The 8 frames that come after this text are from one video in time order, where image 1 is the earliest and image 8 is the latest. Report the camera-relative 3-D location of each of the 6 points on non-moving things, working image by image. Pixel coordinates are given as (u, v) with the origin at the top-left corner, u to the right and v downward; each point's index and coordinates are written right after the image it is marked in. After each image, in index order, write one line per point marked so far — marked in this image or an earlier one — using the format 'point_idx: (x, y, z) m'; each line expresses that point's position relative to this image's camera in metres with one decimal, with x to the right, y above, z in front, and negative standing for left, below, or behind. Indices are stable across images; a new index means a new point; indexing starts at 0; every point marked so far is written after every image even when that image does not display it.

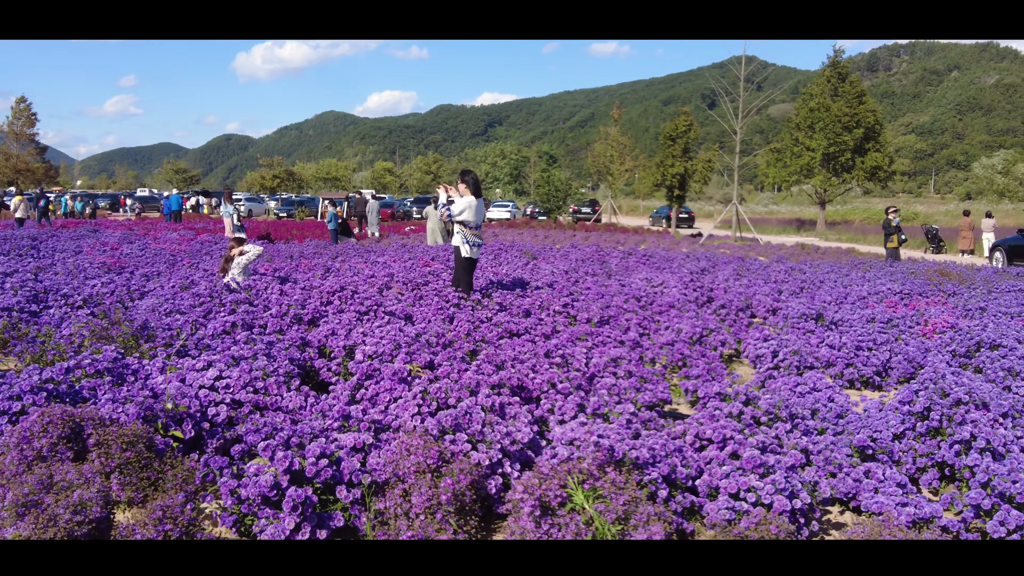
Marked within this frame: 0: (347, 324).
0: (-0.9, -0.2, +5.9) m
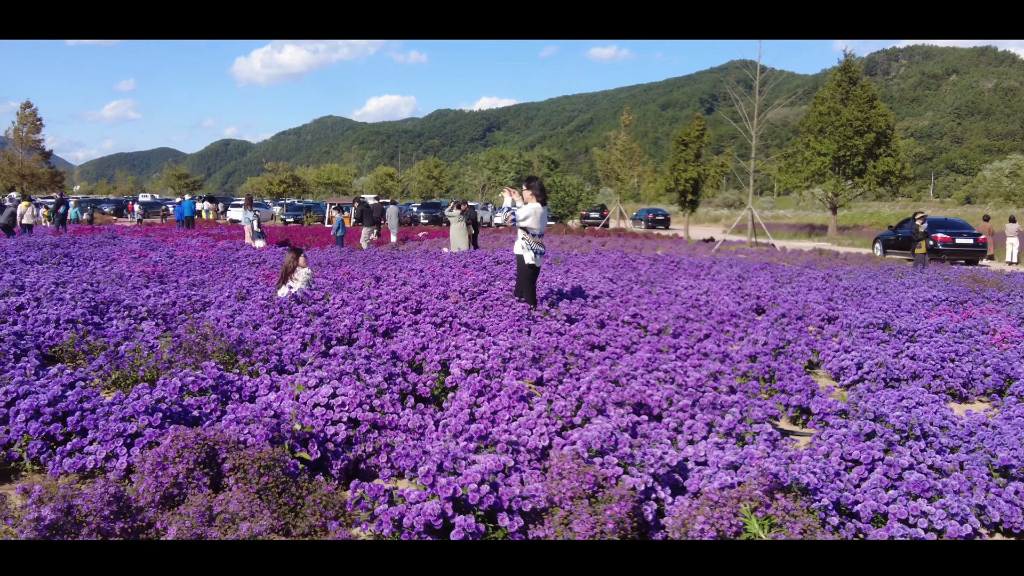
0: (-0.4, -0.3, +5.7) m
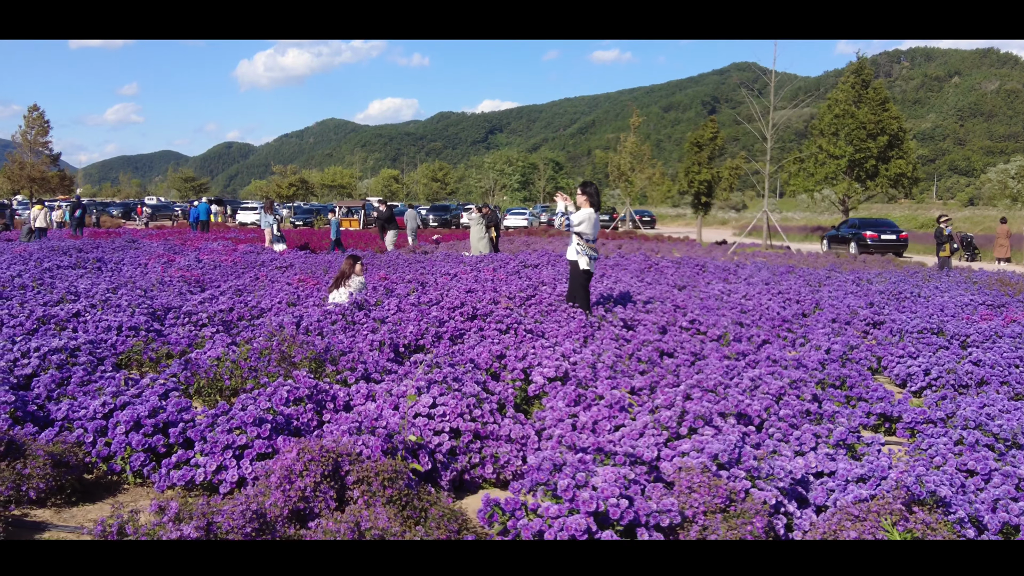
0: (0.0, -0.3, +5.7) m
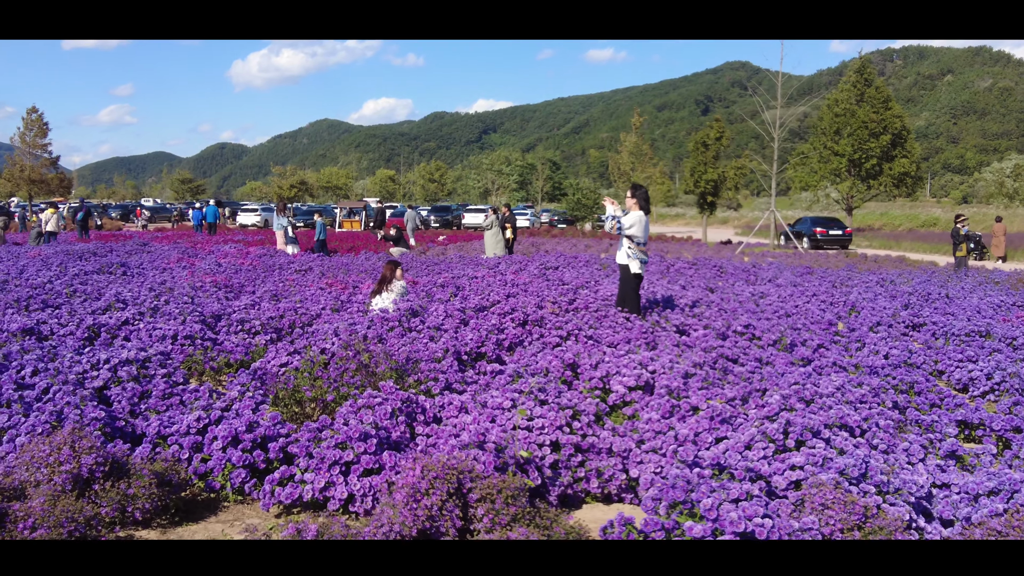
0: (+0.3, -0.3, +5.6) m
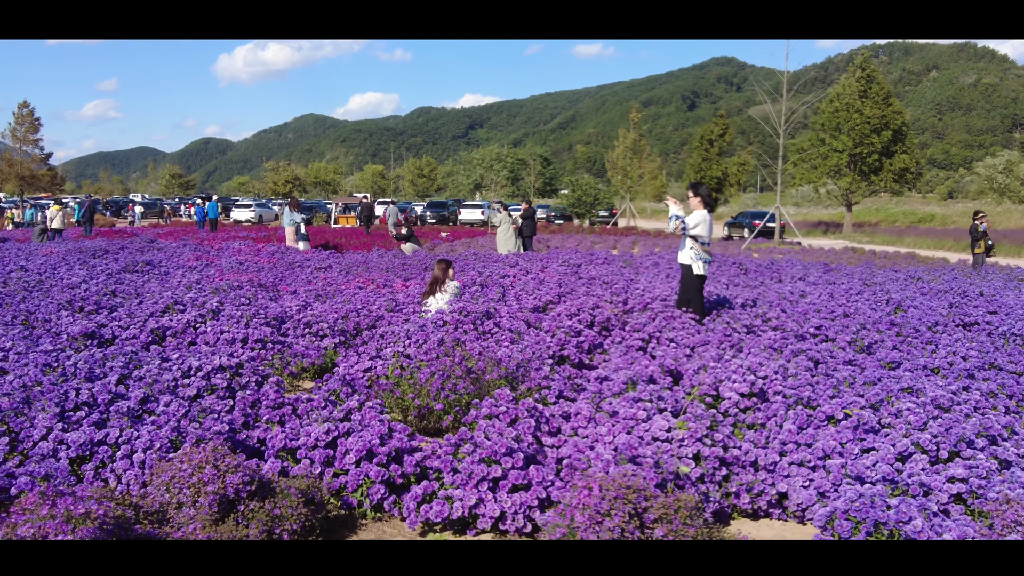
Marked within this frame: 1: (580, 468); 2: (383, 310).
0: (+0.8, -0.4, +5.4) m
1: (+0.2, -0.6, +3.3) m
2: (-1.0, -0.2, +7.6) m
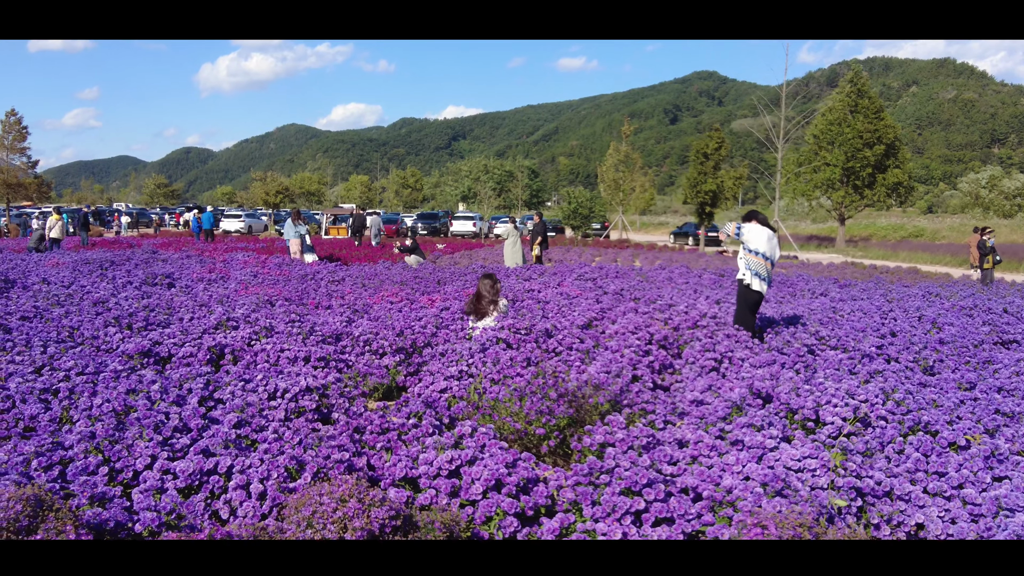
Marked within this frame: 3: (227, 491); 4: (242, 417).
0: (+1.2, -0.5, +5.3) m
1: (+0.7, -0.7, +3.2) m
2: (-0.6, -0.3, +7.4) m
3: (-0.9, -0.7, +3.3) m
4: (-1.1, -0.5, +4.0) m
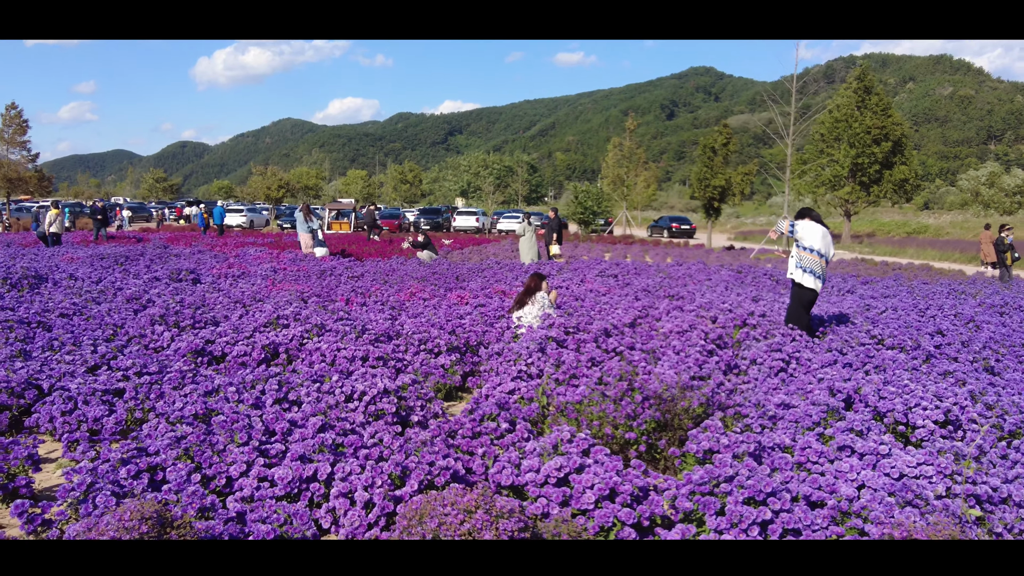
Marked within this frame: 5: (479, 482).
0: (+1.6, -0.5, +5.2) m
1: (+1.0, -0.7, +3.1) m
2: (-0.3, -0.3, +7.3) m
3: (-0.6, -0.7, +3.2) m
4: (-0.7, -0.5, +3.9) m
5: (-0.1, -0.6, +3.3) m
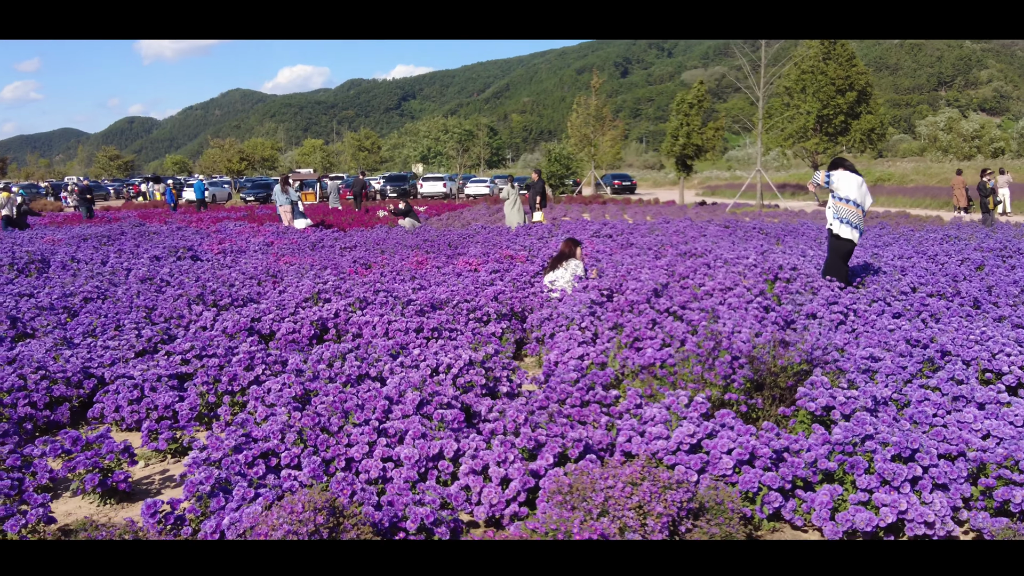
0: (+1.9, -0.2, +5.1) m
1: (+1.5, -0.5, +3.0) m
2: (0.0, 0.0, +7.2) m
3: (-0.2, -0.6, +3.1) m
4: (-0.3, -0.4, +3.8) m
5: (+0.3, -0.5, +3.3) m
